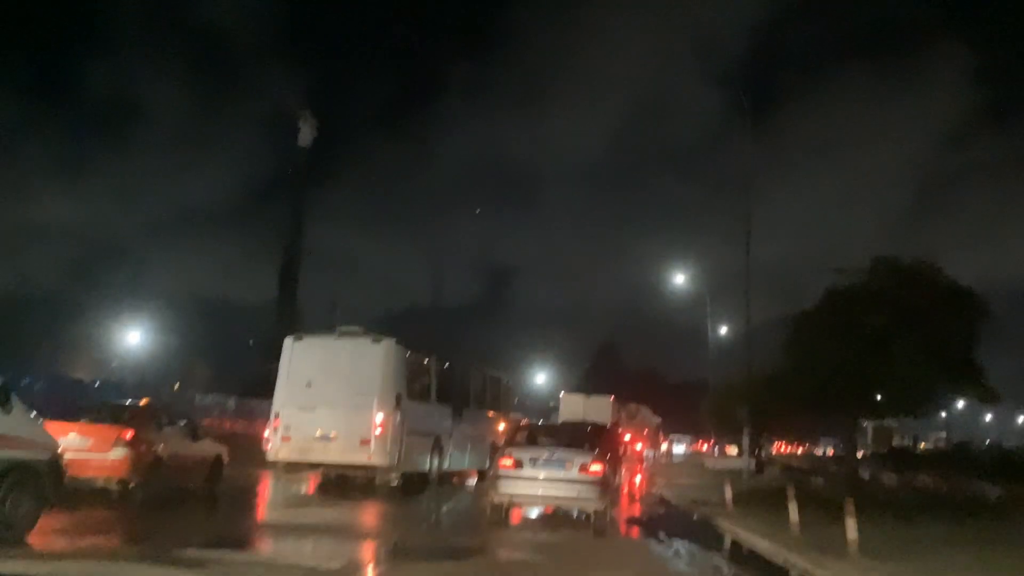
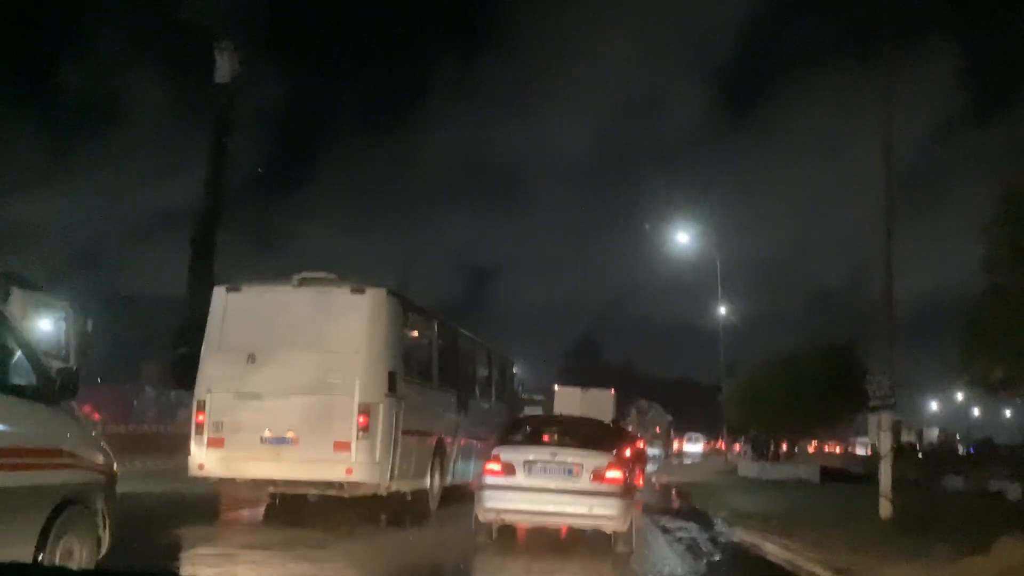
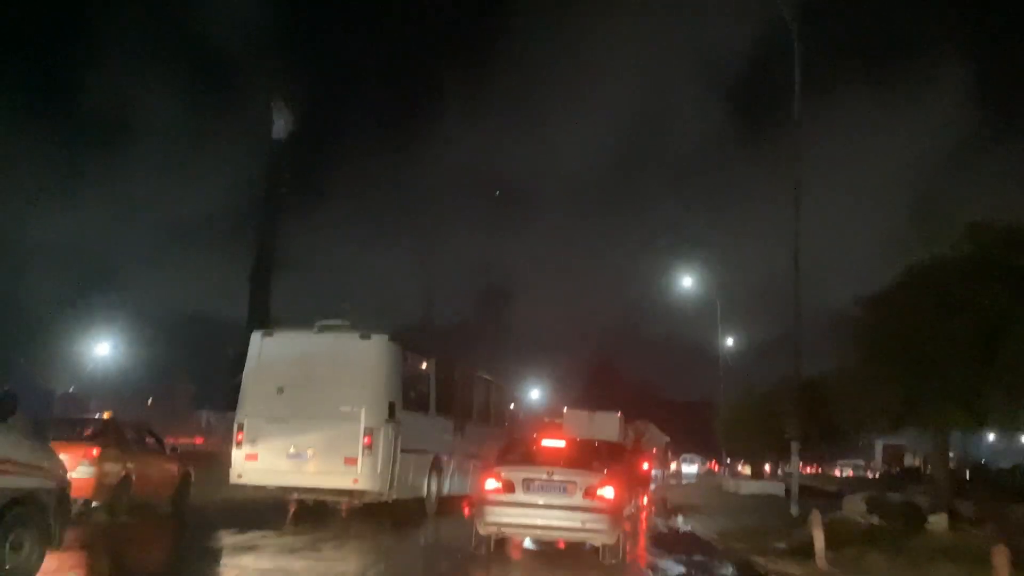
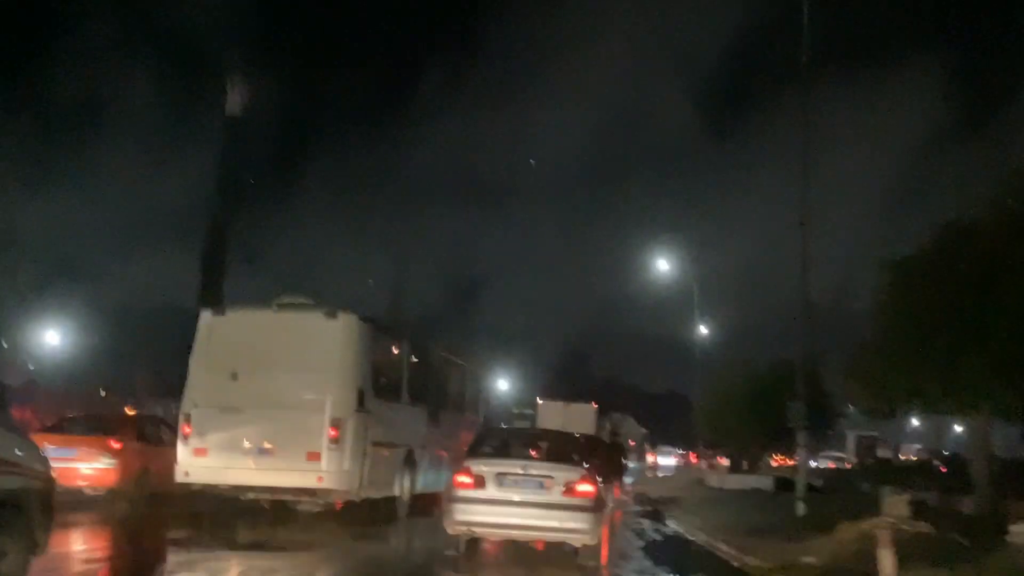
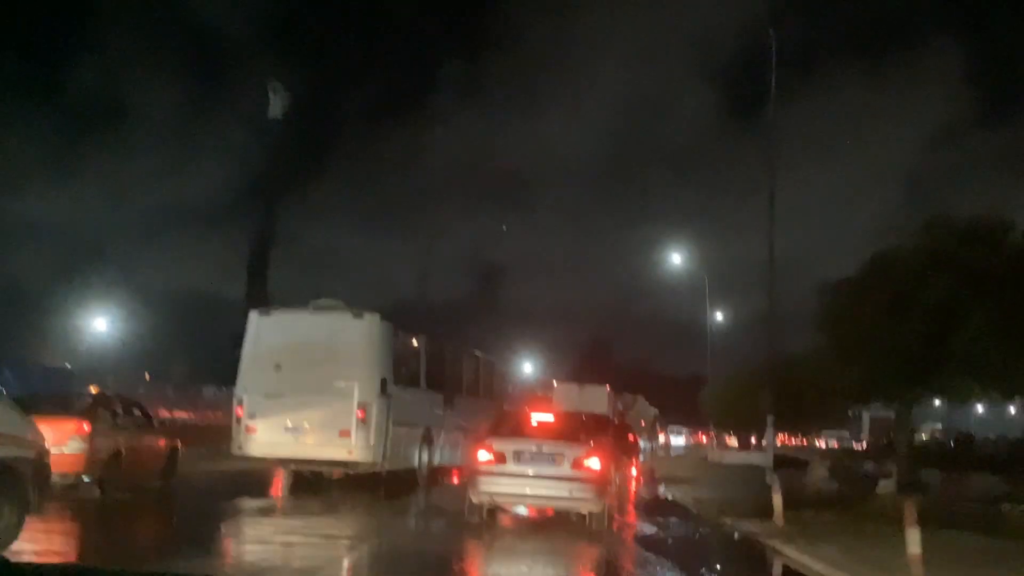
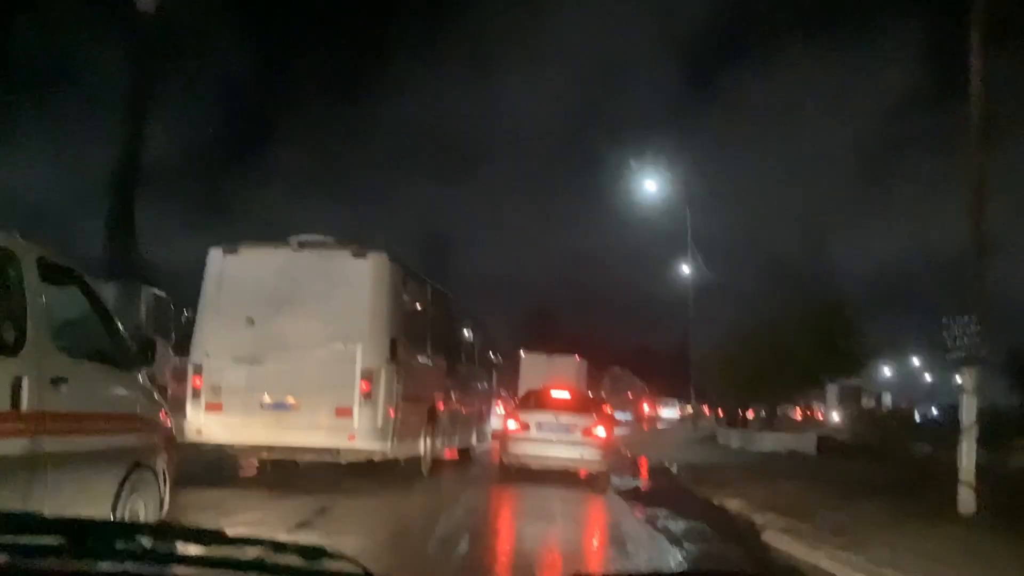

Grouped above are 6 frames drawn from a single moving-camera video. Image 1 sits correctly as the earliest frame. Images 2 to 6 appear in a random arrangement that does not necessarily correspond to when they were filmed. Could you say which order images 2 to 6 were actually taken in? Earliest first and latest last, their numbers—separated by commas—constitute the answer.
5, 3, 4, 2, 6
